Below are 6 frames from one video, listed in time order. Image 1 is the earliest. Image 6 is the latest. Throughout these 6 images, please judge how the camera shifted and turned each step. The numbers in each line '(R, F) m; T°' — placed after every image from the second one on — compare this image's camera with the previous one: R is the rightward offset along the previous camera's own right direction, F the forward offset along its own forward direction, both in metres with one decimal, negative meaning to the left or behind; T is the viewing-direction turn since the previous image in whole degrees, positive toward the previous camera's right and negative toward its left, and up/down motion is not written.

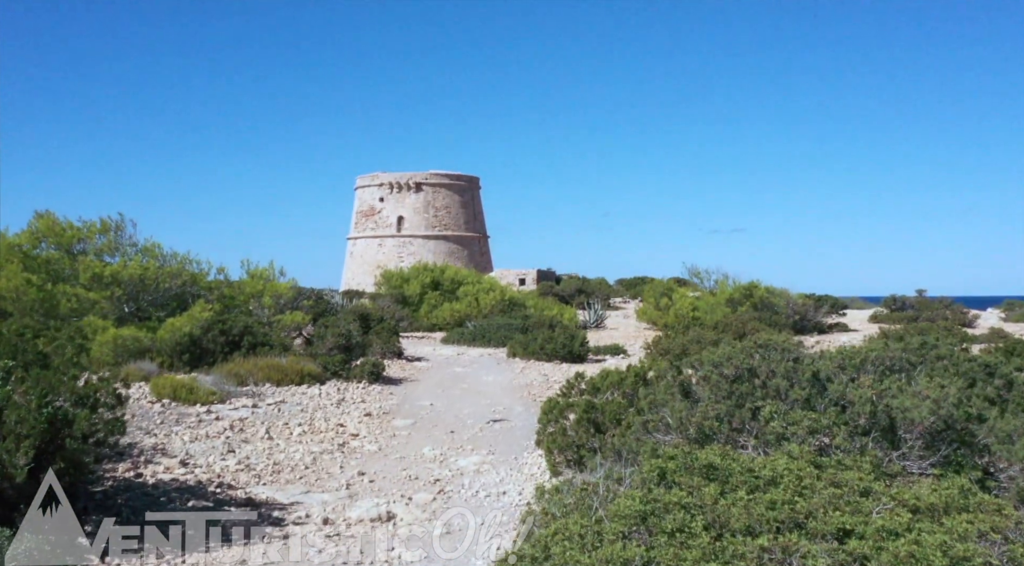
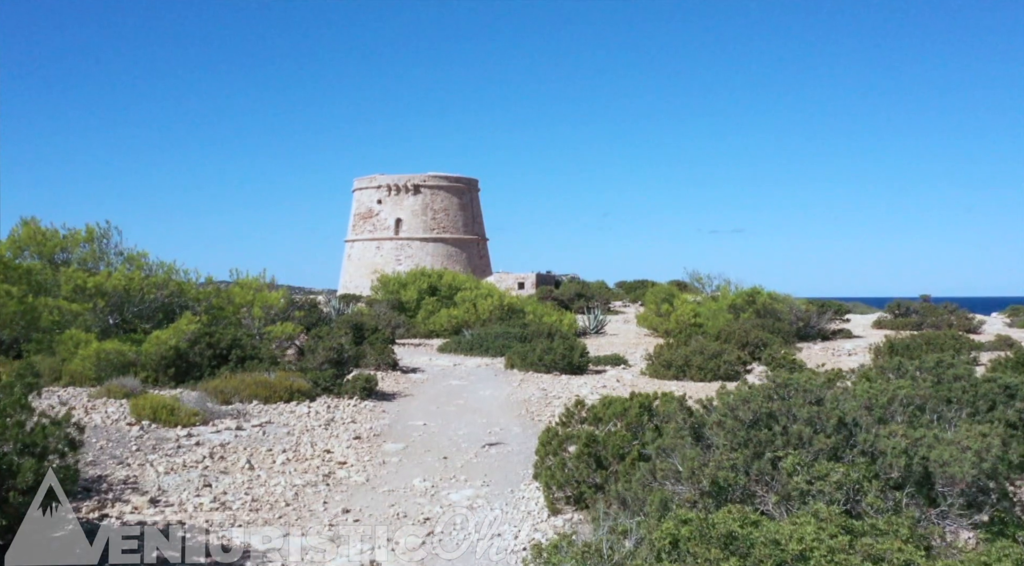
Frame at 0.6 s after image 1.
(0.0, +0.4) m; 0°
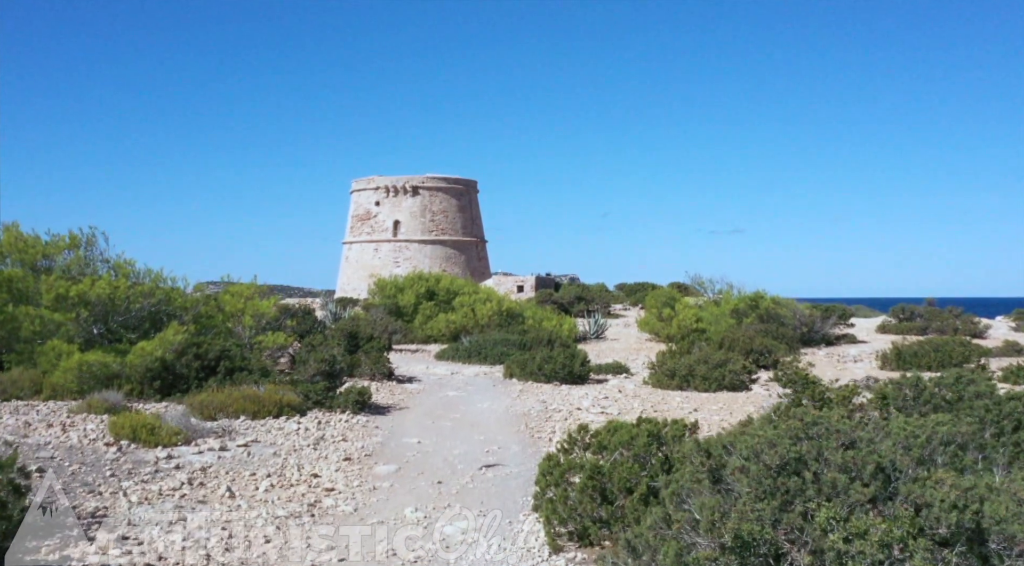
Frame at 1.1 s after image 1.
(0.0, +0.4) m; 0°
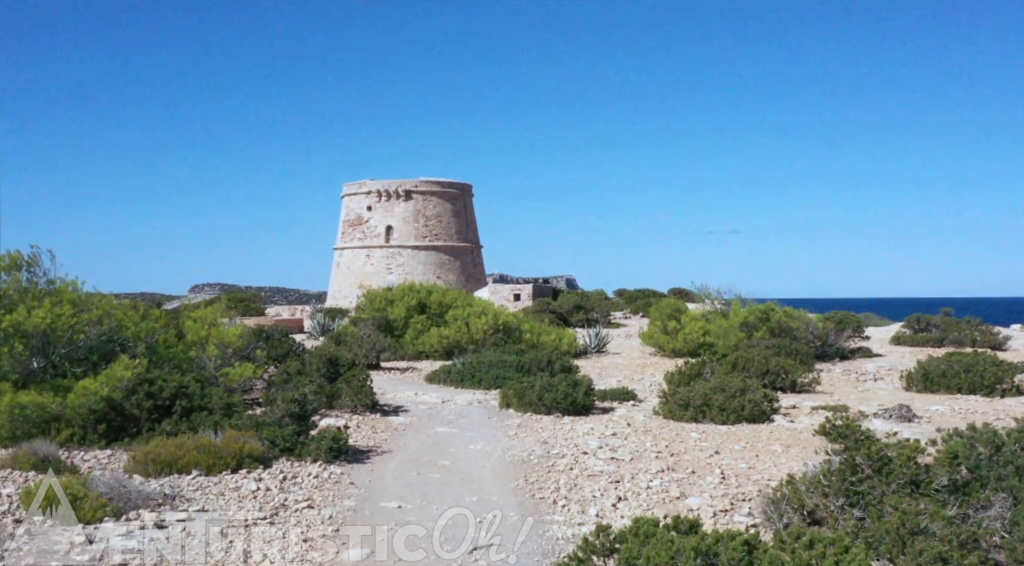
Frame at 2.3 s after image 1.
(0.0, +1.3) m; 0°
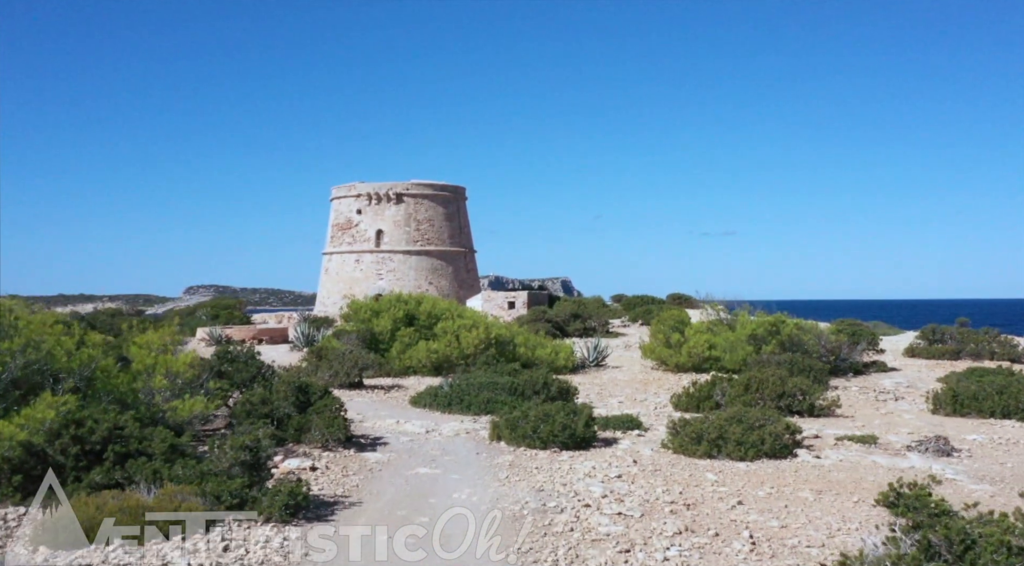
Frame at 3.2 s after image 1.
(0.0, +1.3) m; 0°
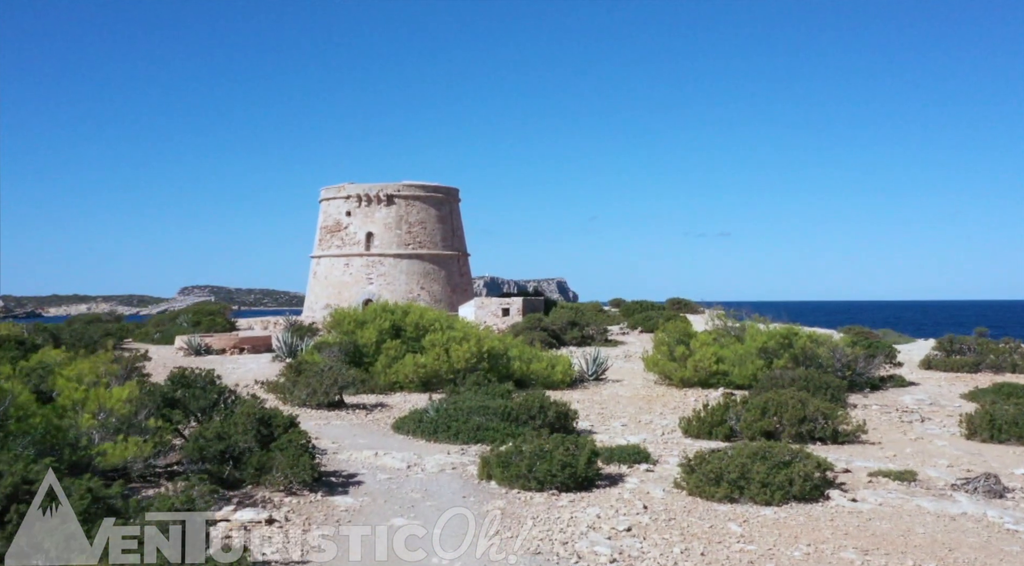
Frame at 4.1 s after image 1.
(0.0, +1.4) m; 0°
